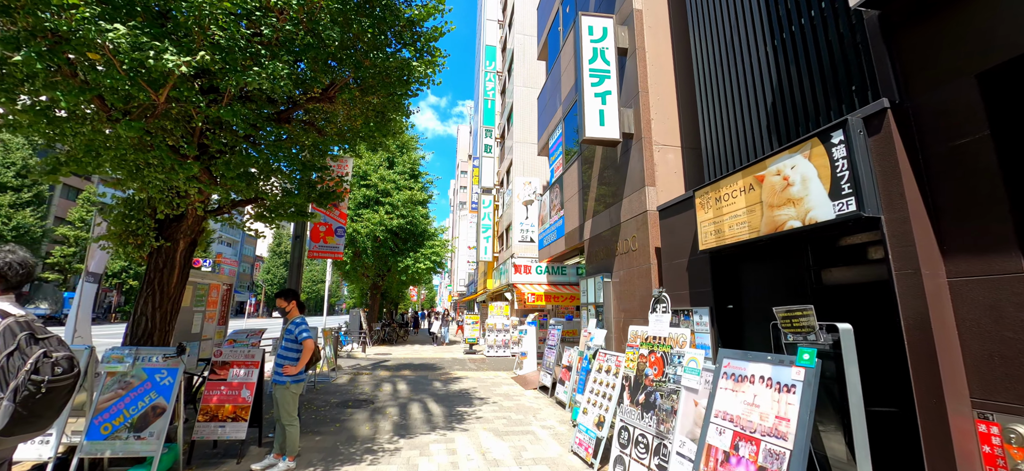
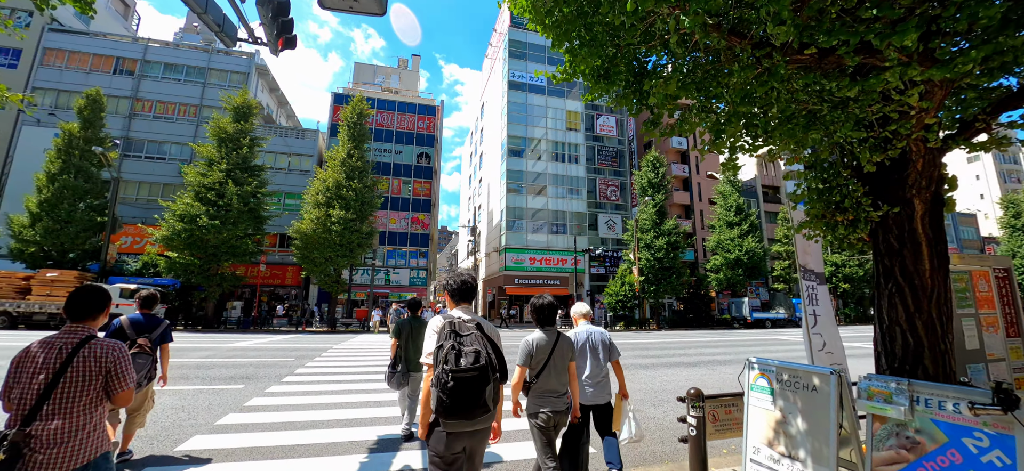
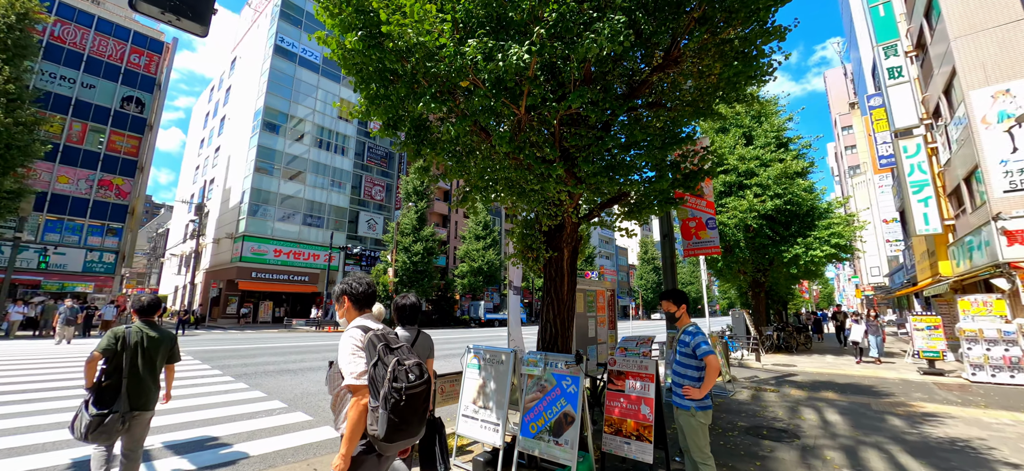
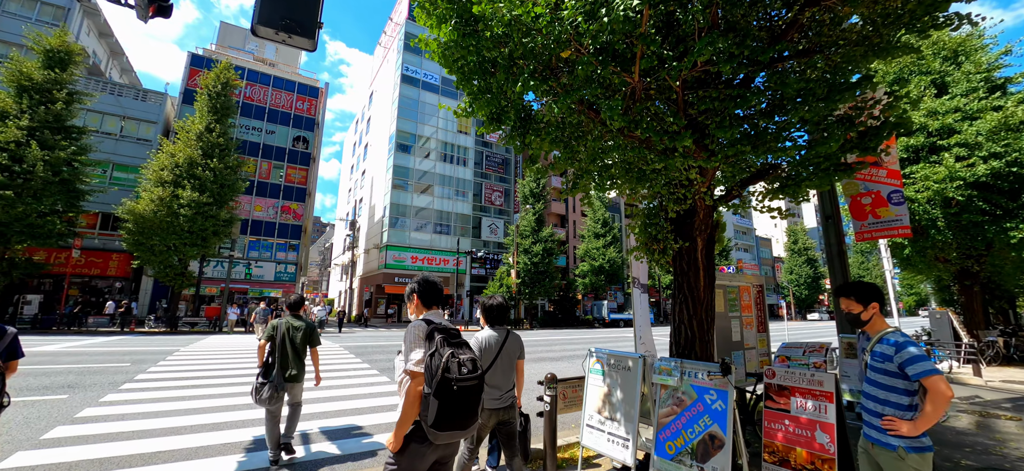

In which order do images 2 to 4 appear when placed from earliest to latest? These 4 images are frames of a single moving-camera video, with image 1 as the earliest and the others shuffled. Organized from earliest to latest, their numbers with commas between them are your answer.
3, 4, 2
